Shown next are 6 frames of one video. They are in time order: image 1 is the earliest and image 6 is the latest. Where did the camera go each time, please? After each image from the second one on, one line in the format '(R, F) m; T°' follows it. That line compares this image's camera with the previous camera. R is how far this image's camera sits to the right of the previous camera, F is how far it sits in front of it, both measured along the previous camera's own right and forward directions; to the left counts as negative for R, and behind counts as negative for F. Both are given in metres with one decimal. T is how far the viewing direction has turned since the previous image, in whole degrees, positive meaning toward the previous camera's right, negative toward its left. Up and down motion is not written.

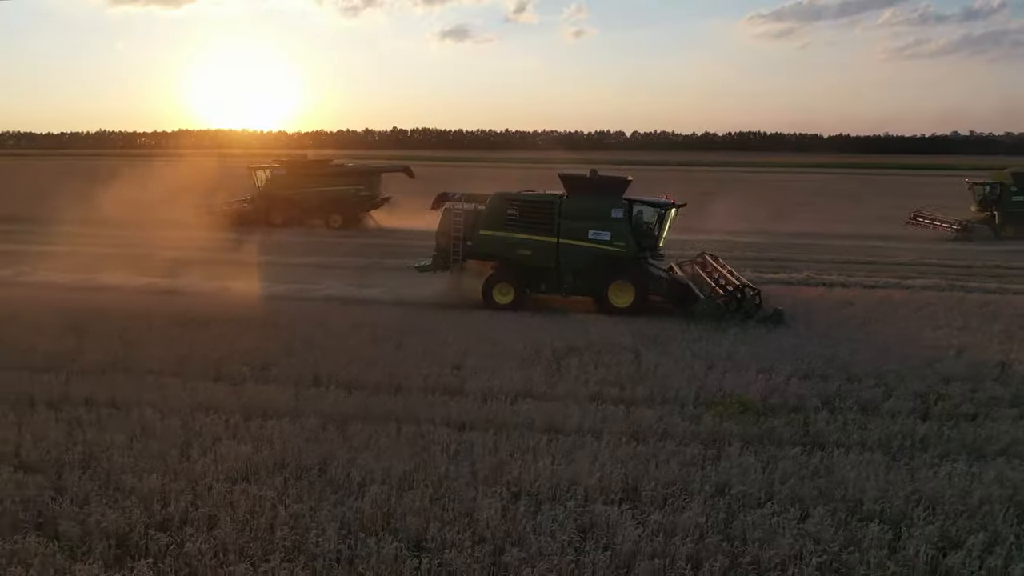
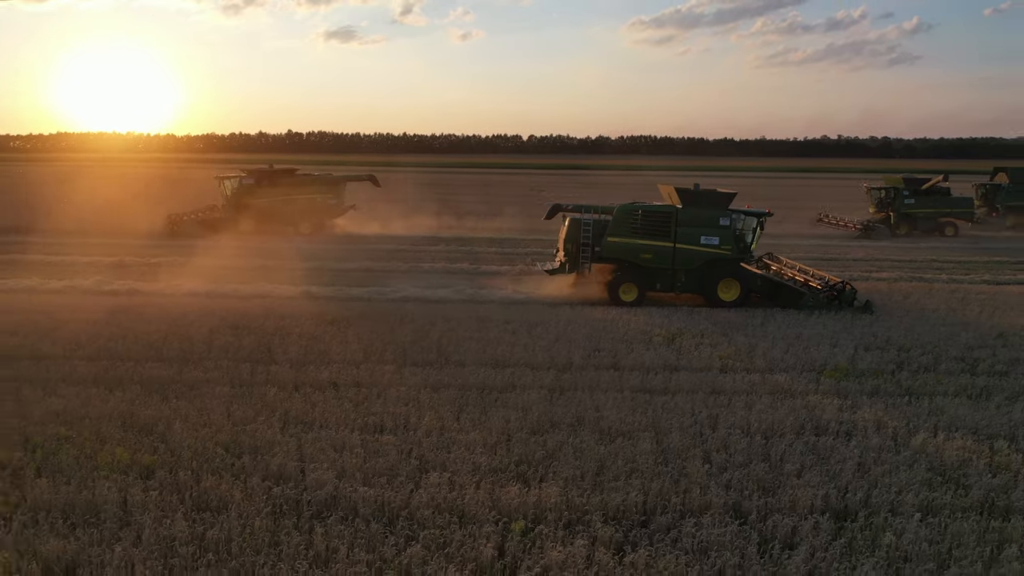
(-2.5, -1.3) m; +7°
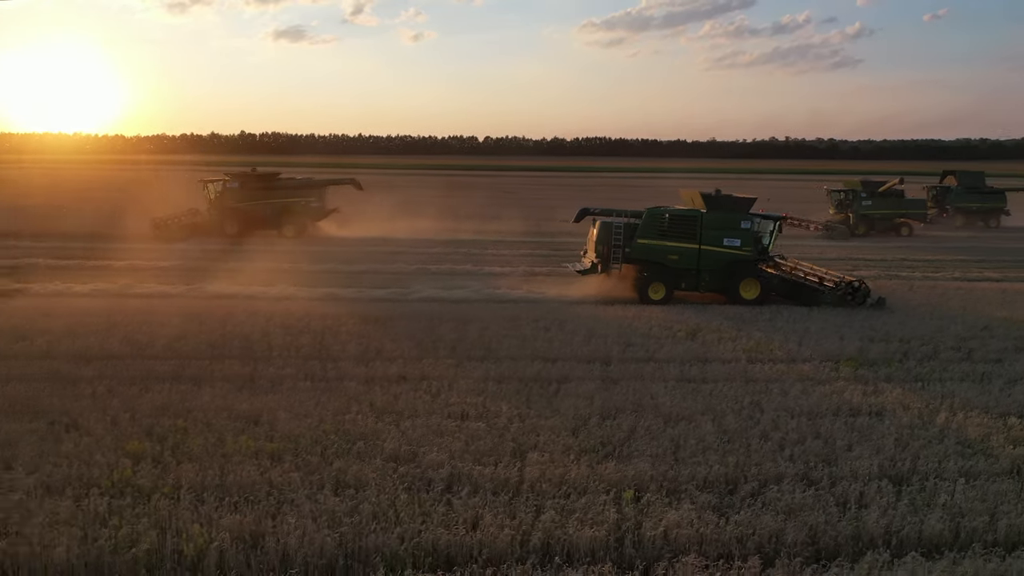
(-1.0, -0.6) m; +3°
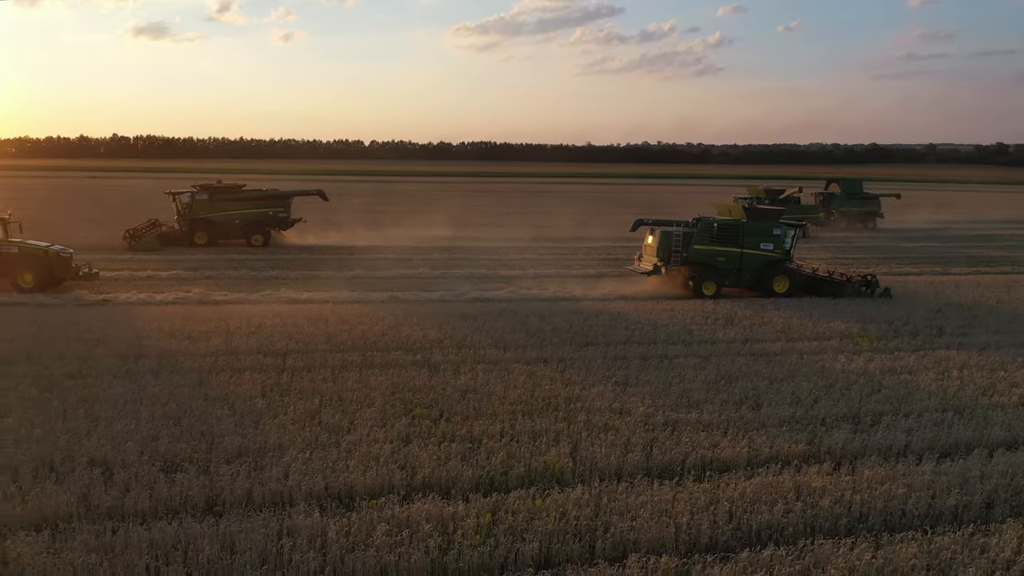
(-2.8, -1.8) m; +8°
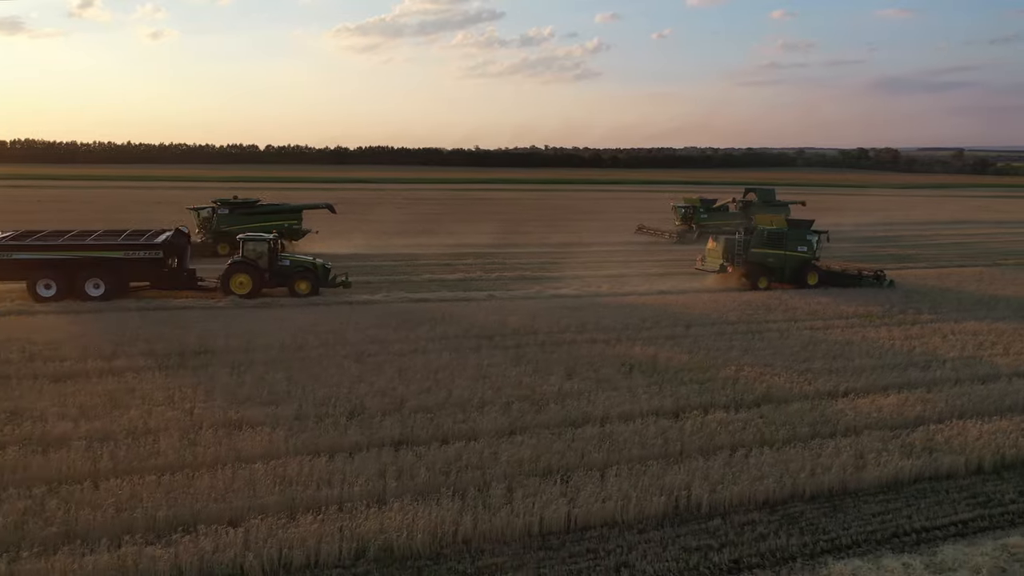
(-4.0, -3.1) m; +8°
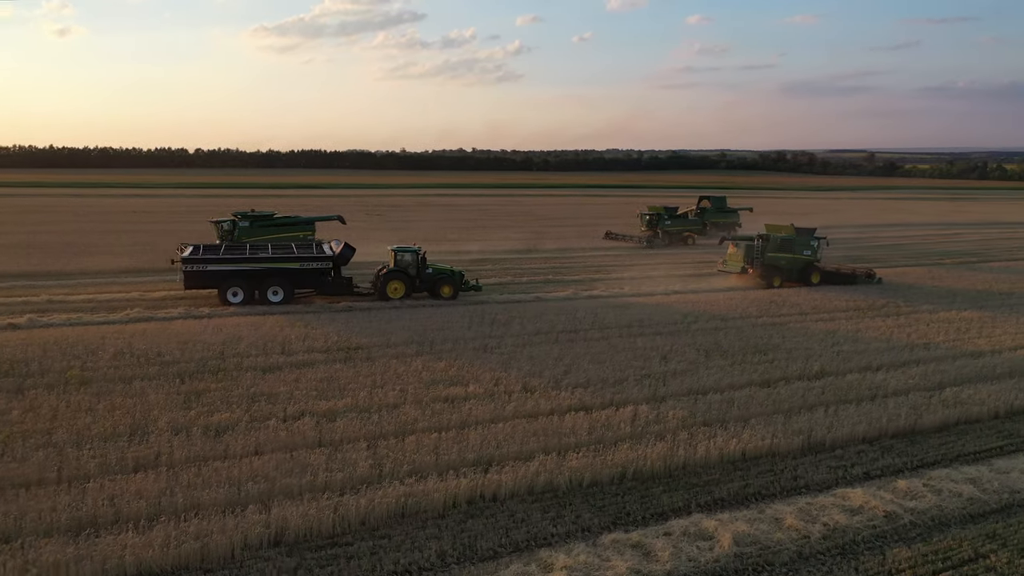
(-2.9, -2.5) m; +5°
